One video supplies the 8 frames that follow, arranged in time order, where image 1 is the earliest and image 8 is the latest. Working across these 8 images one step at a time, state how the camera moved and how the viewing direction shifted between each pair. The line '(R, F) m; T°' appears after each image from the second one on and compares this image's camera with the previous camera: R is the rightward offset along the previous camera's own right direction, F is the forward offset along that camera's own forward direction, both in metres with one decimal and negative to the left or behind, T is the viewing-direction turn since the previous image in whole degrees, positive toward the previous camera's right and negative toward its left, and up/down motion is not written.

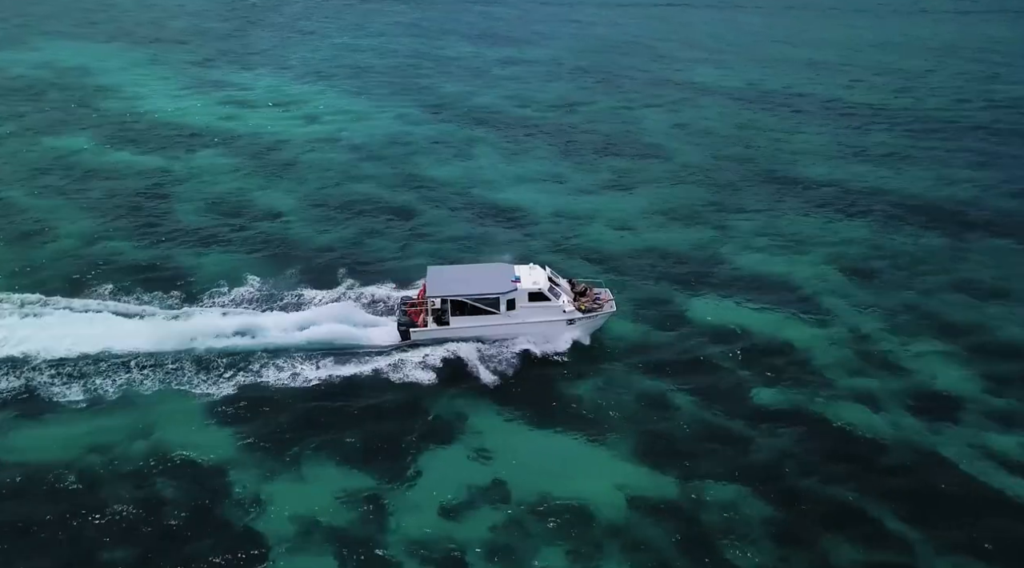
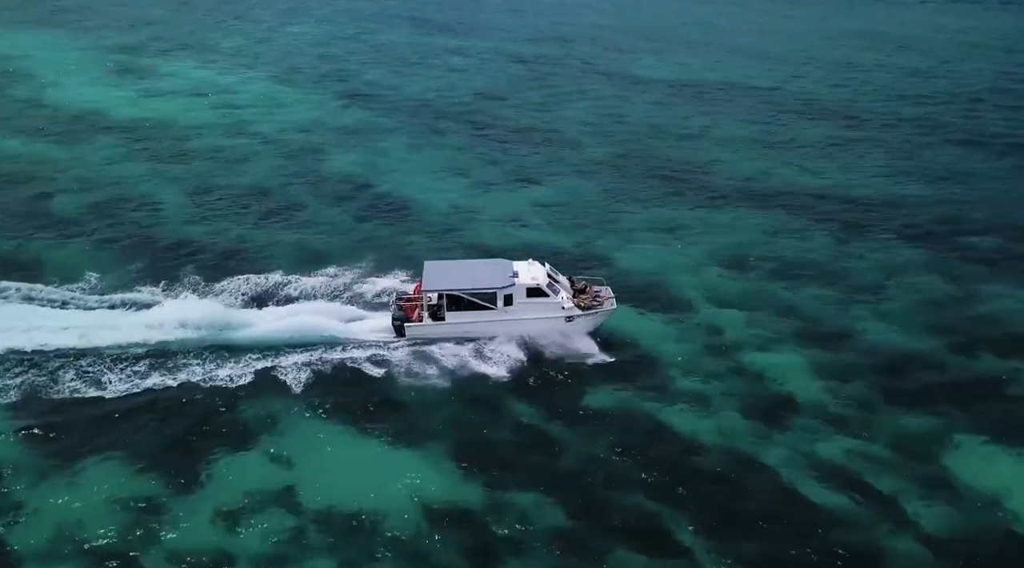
(+9.1, +1.5) m; 0°
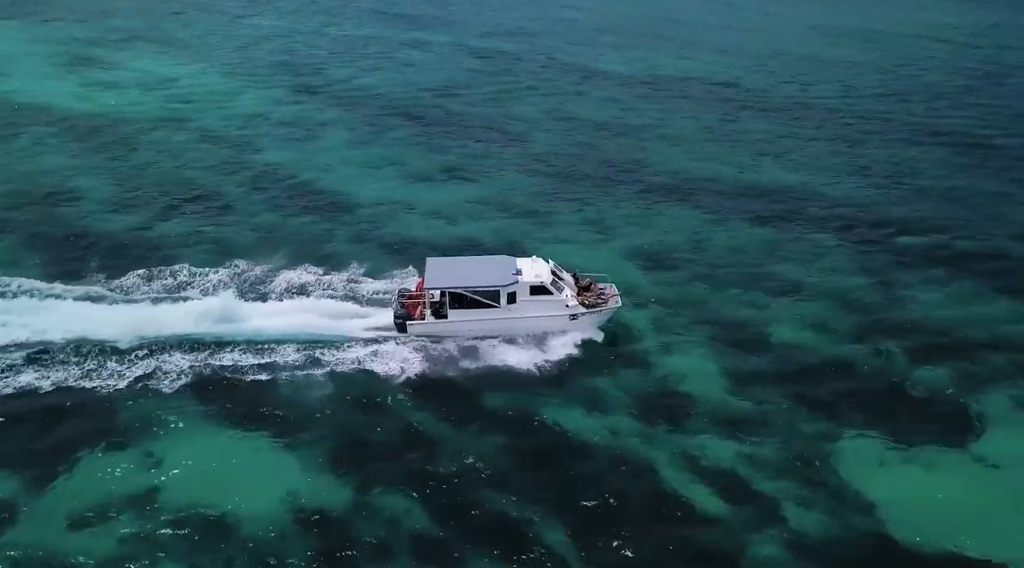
(+5.6, +0.9) m; 0°
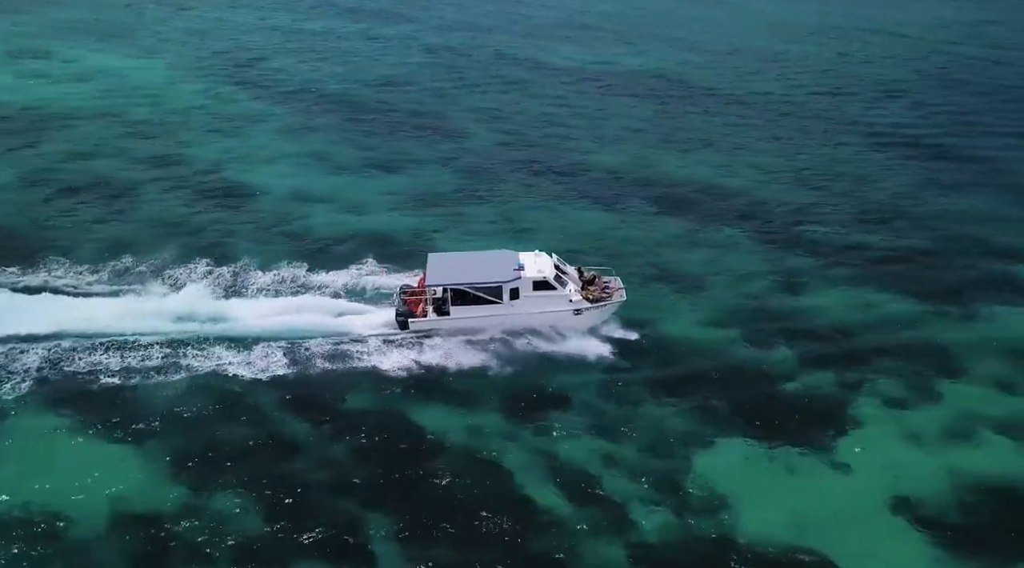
(+6.8, +0.8) m; 0°
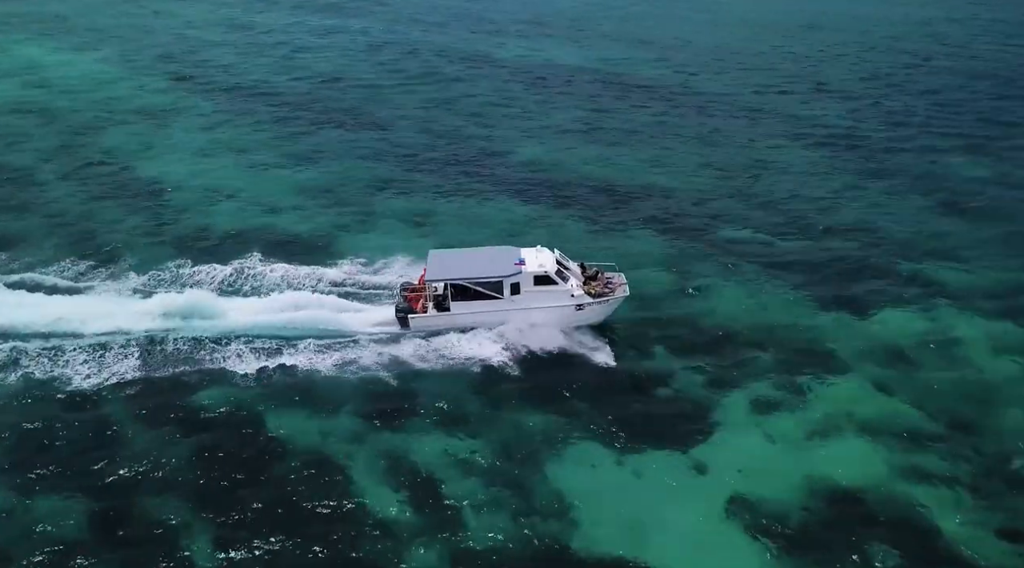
(+7.1, +0.7) m; +1°
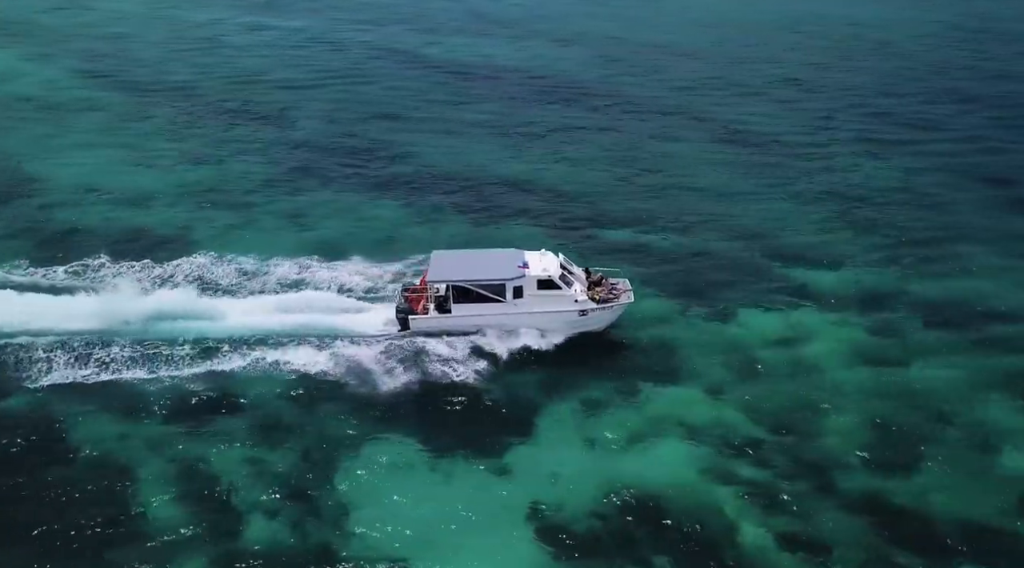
(+9.2, +0.6) m; +1°
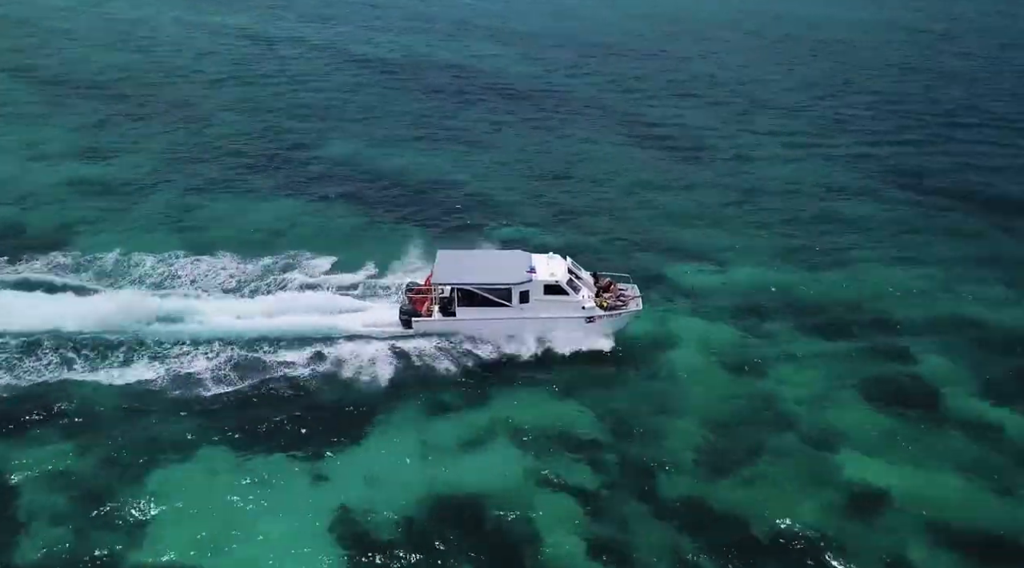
(+8.1, +0.8) m; +1°
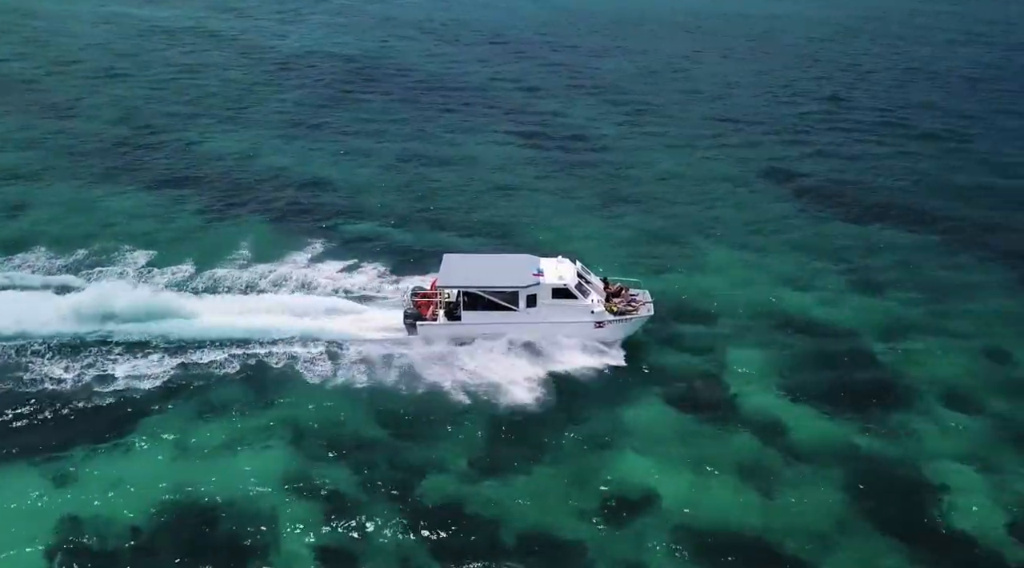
(+10.6, +1.0) m; +1°
